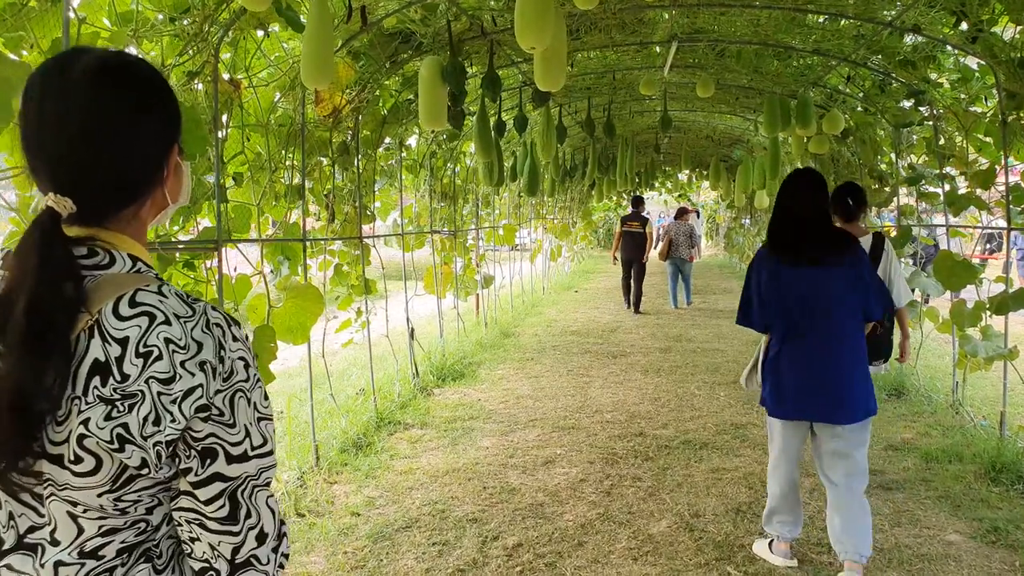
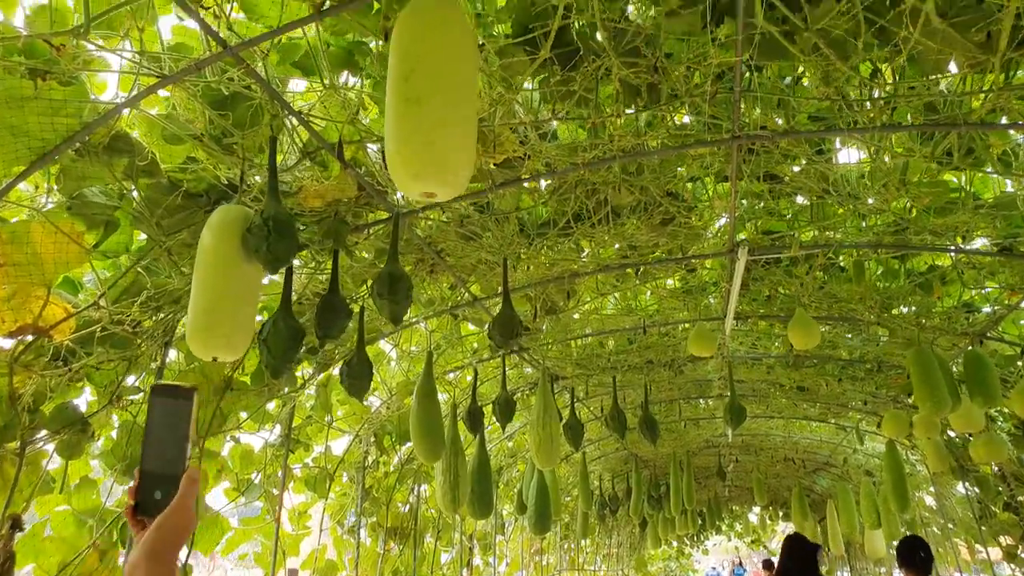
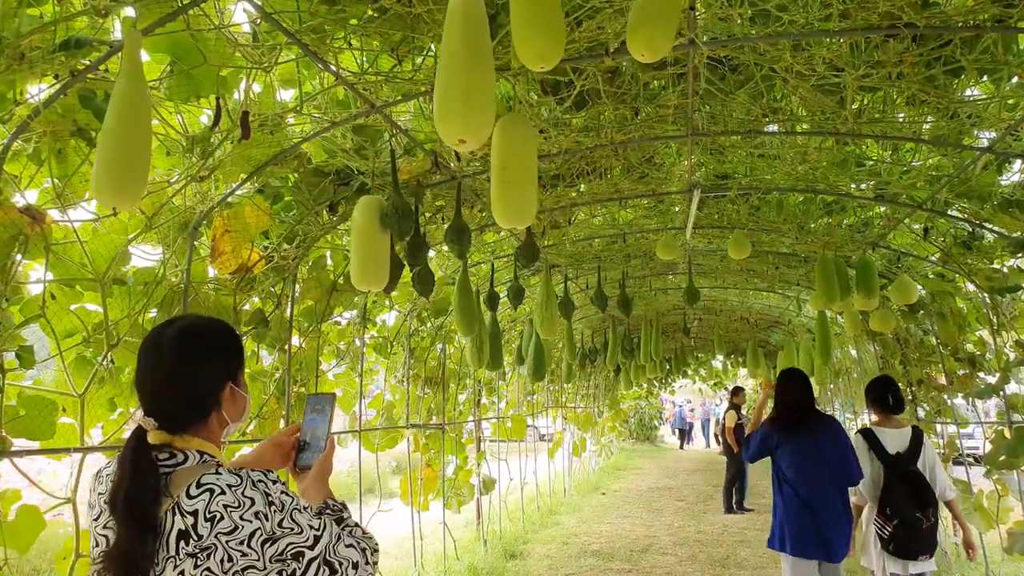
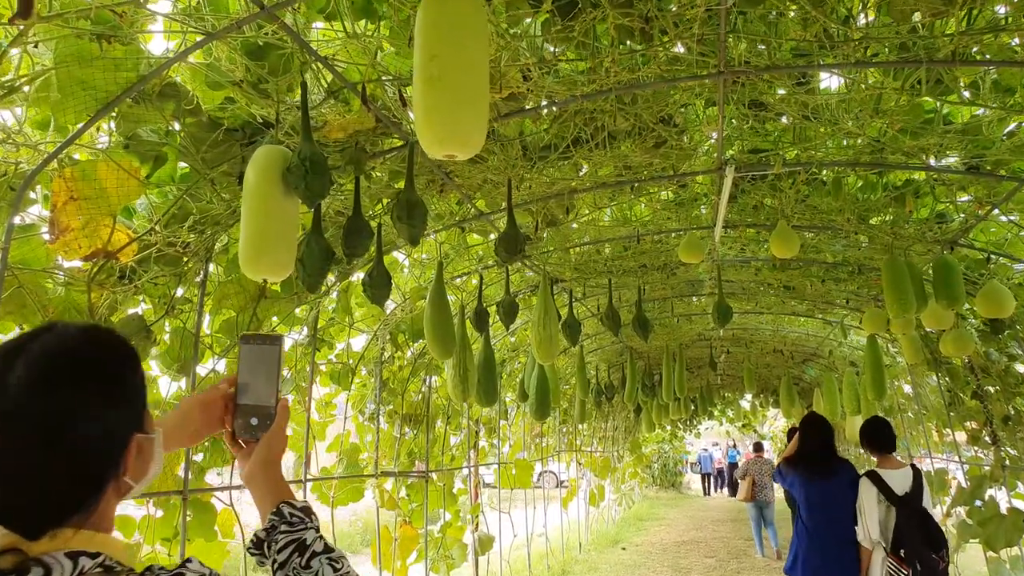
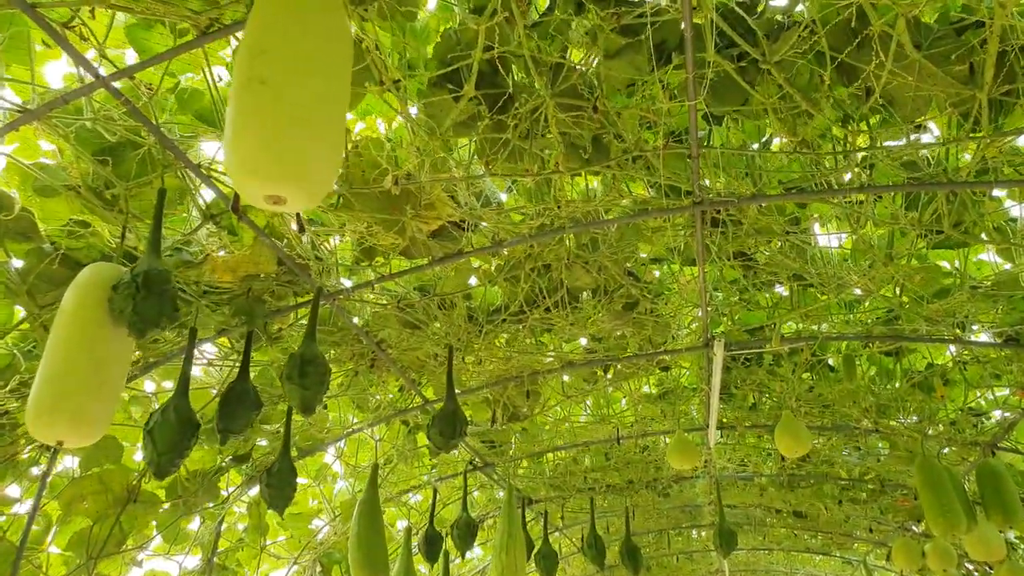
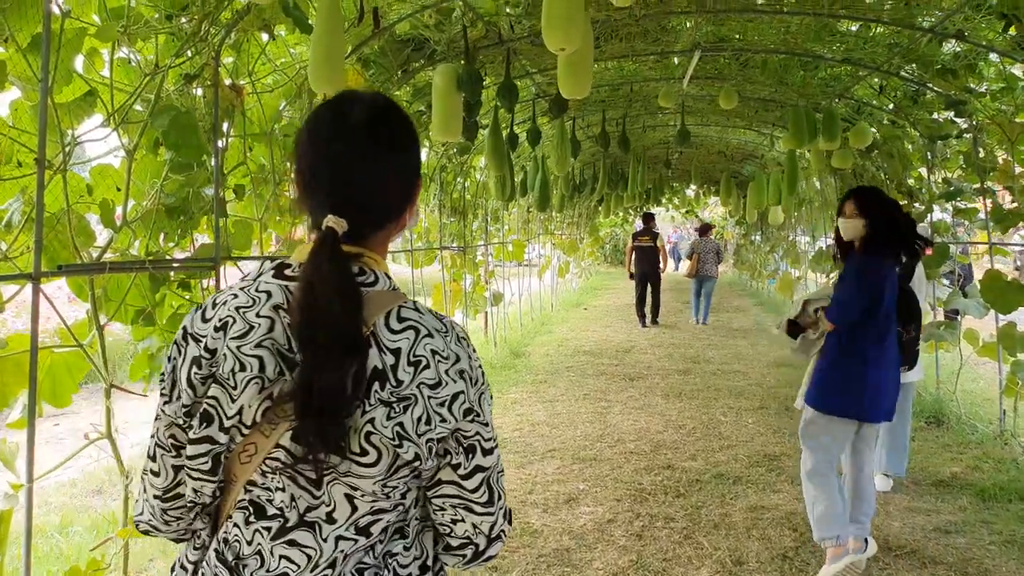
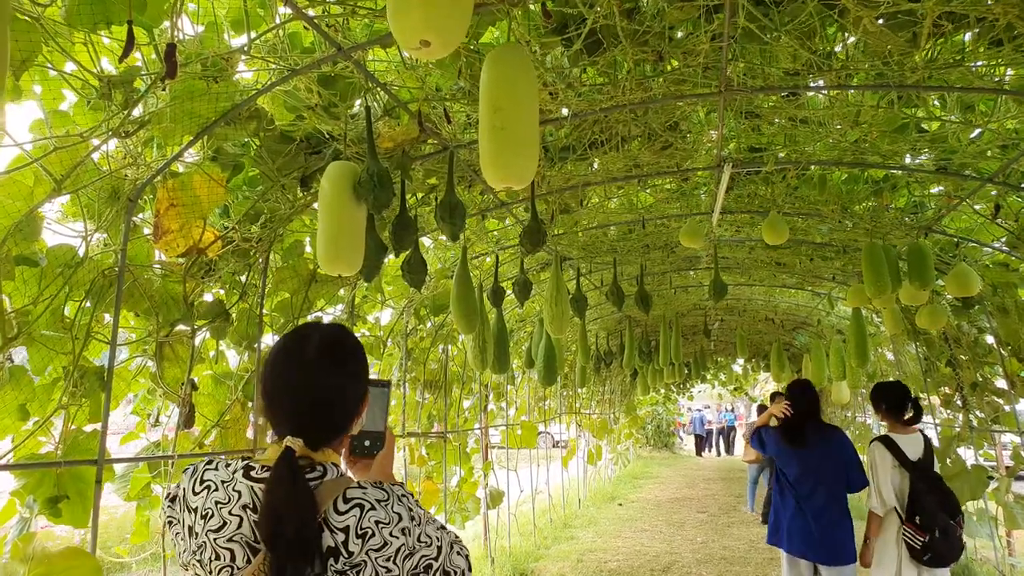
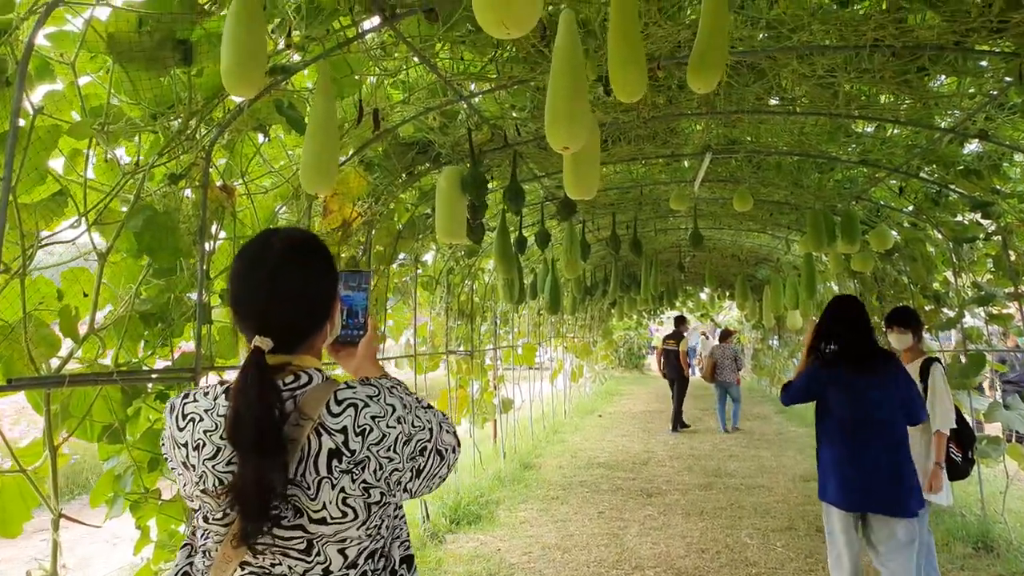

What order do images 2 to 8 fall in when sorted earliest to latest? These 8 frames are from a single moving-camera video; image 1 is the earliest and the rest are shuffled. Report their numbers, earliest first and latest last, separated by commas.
6, 8, 3, 7, 4, 2, 5
